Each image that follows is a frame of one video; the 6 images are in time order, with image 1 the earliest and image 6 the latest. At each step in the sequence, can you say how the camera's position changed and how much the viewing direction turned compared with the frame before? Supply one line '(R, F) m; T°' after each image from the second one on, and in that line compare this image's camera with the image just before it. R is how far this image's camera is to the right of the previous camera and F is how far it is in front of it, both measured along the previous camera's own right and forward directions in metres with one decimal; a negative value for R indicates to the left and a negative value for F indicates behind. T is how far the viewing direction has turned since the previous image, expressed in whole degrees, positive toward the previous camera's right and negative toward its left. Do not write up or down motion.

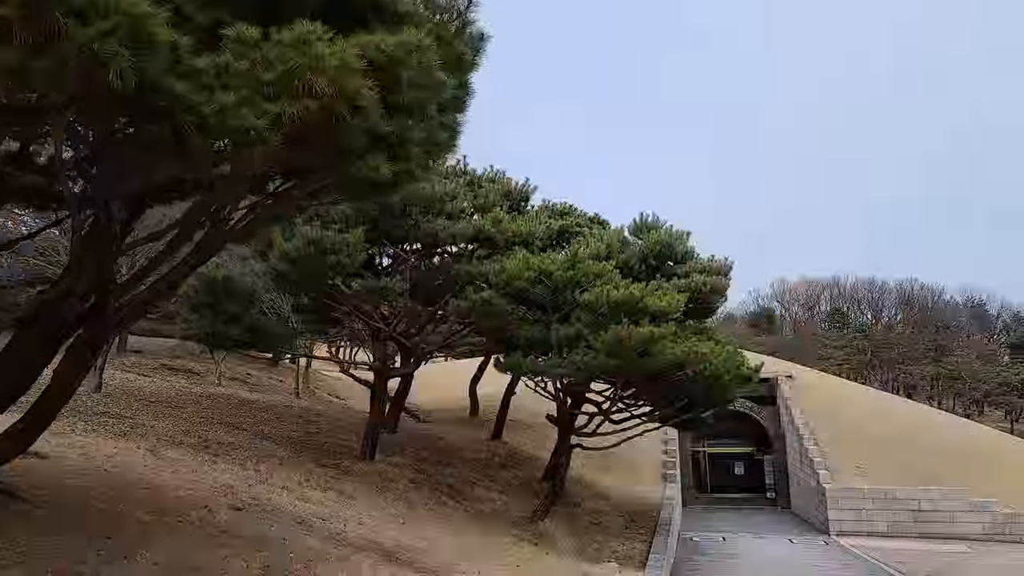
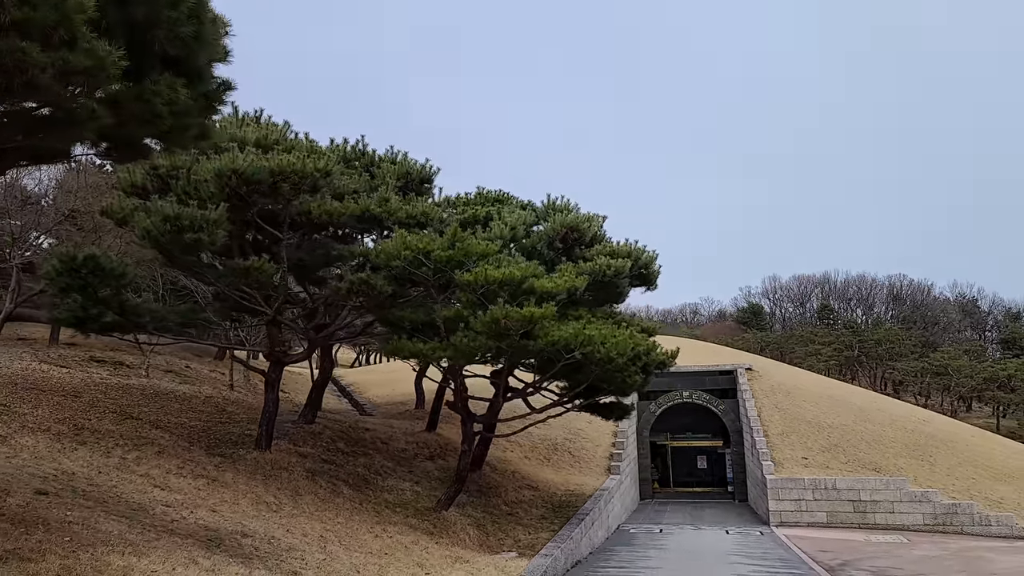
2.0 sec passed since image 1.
(+1.5, +0.3) m; 0°
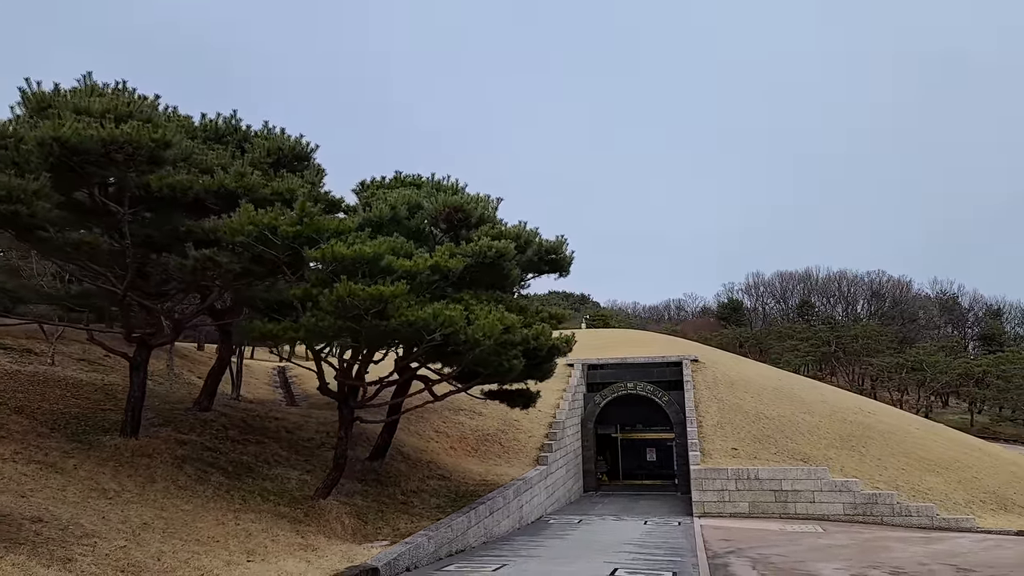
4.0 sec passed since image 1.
(+1.7, +0.3) m; +1°
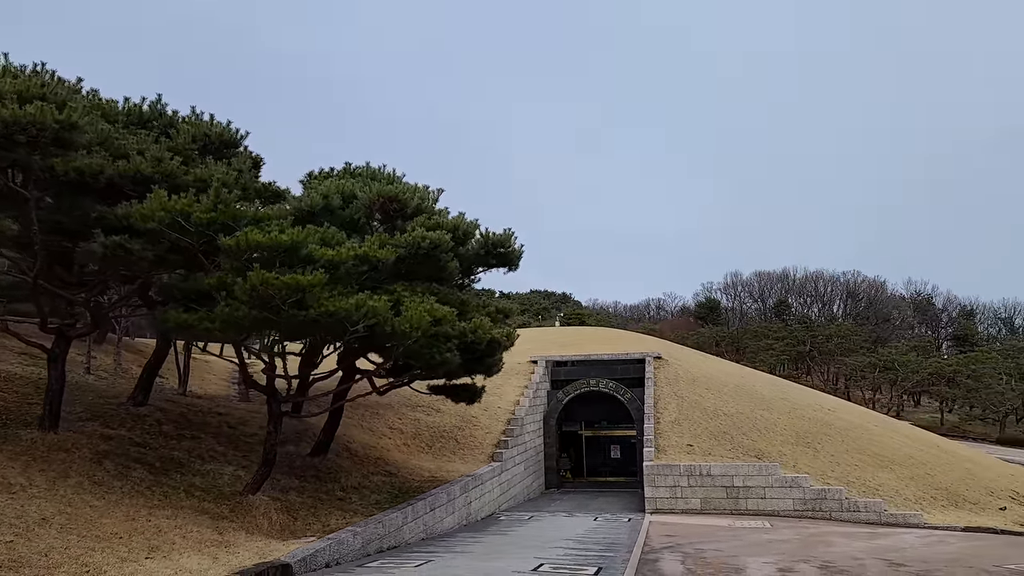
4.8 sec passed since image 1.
(+0.7, +0.2) m; +1°
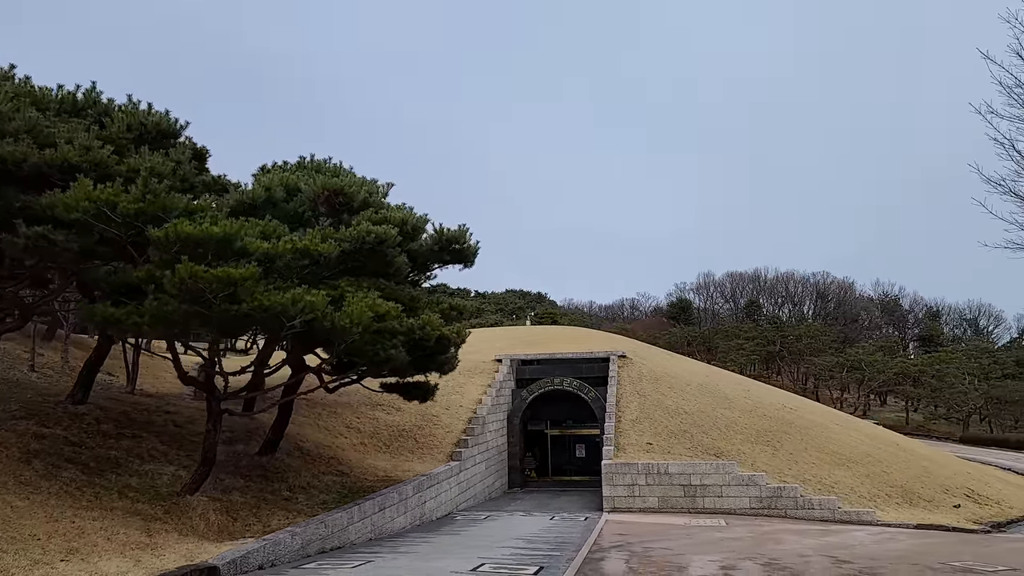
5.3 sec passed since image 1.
(+0.4, +0.2) m; +2°
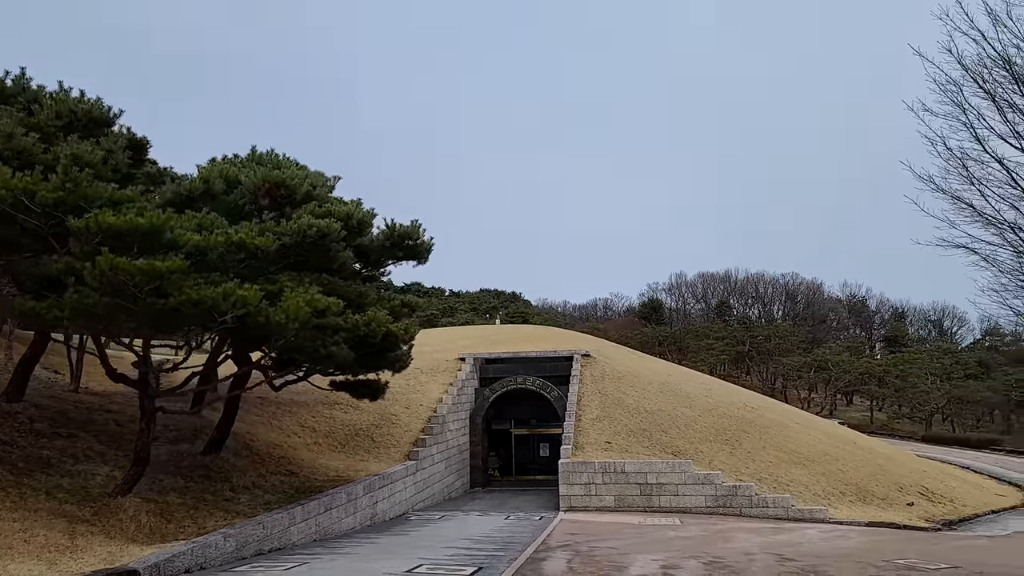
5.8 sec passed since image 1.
(+0.4, +0.2) m; +2°
